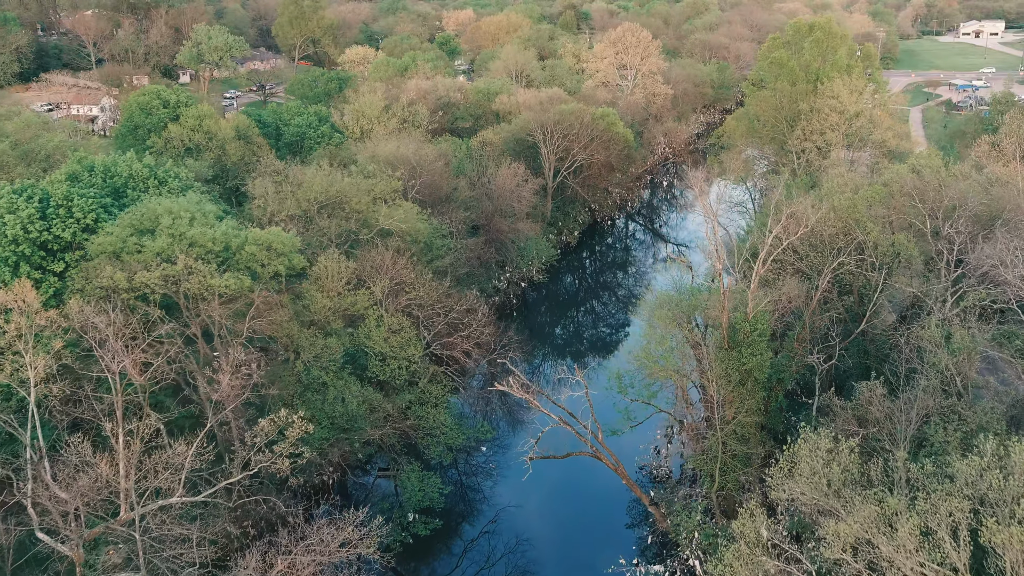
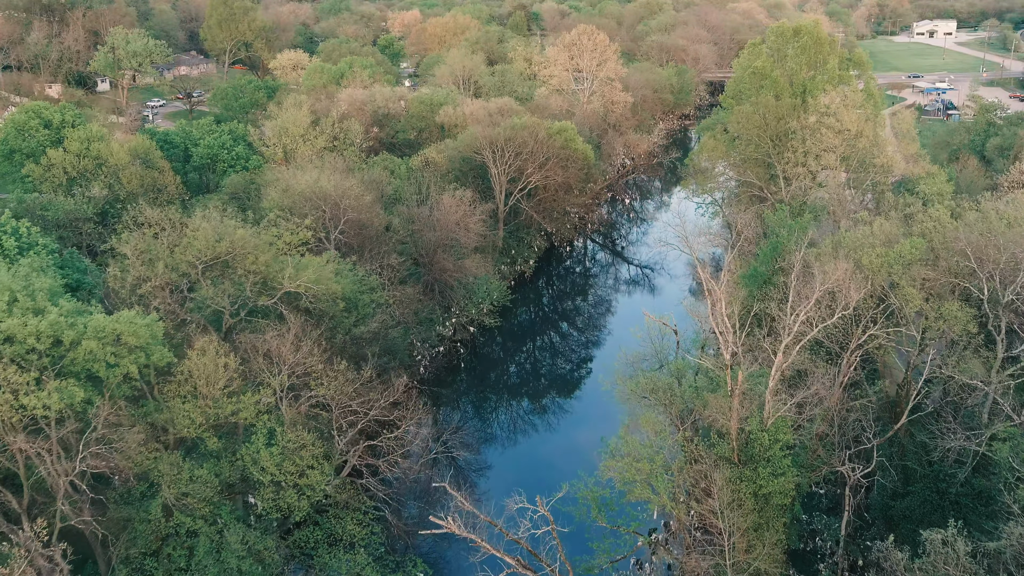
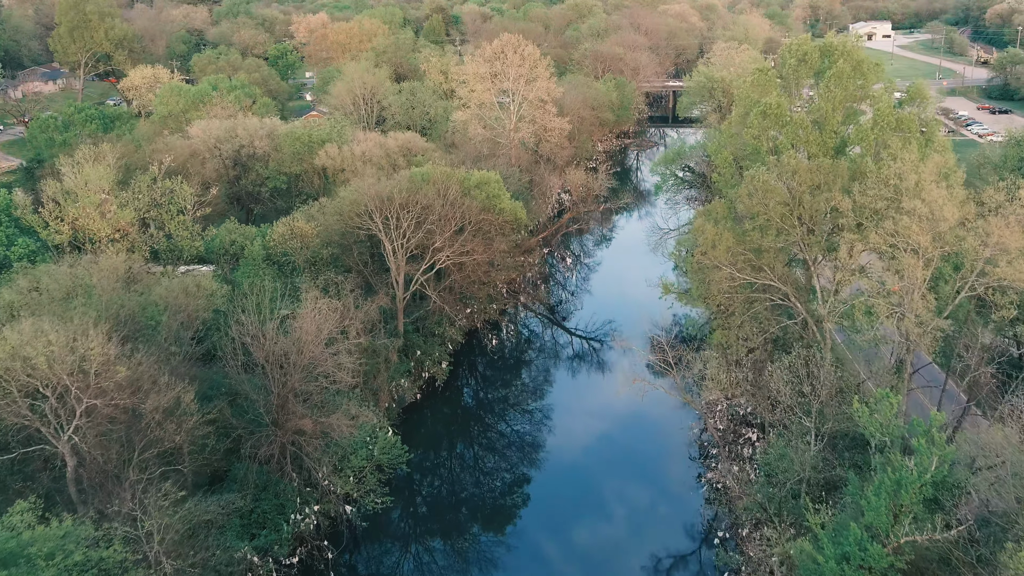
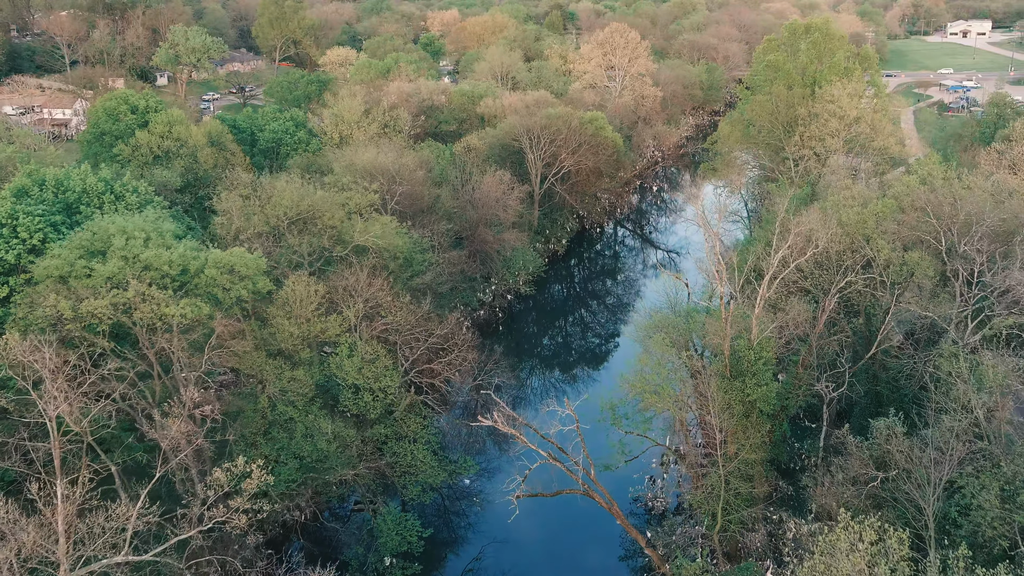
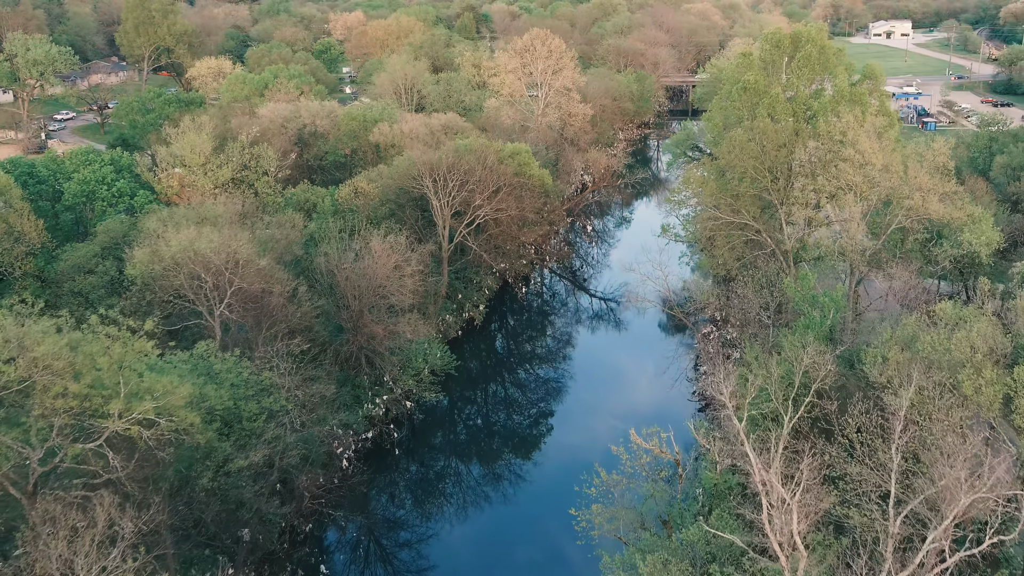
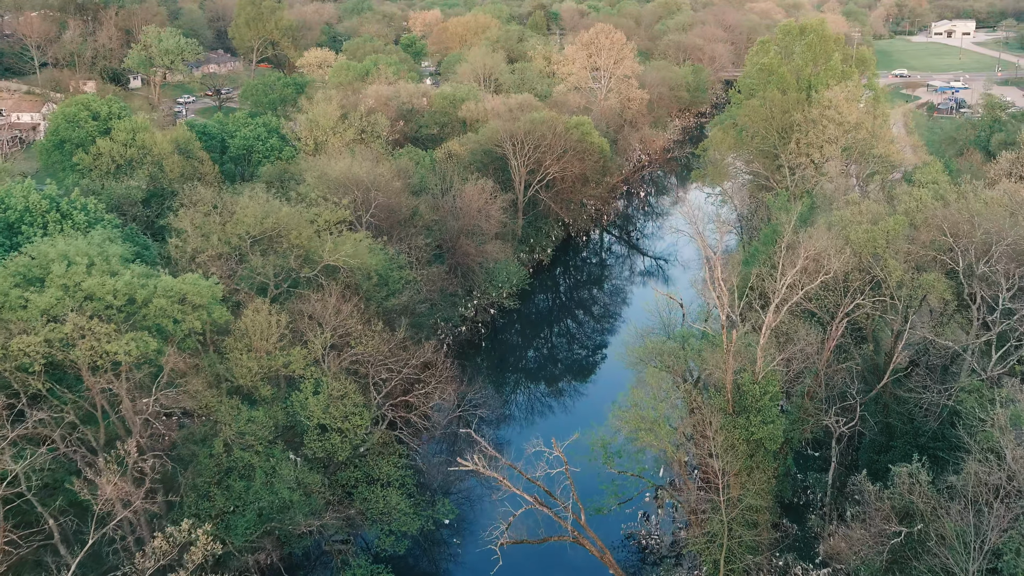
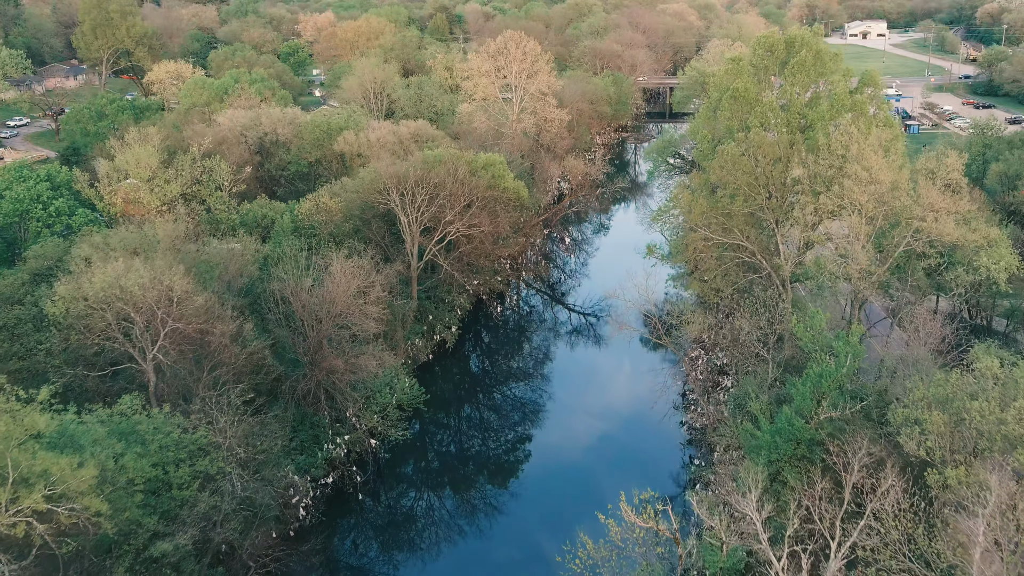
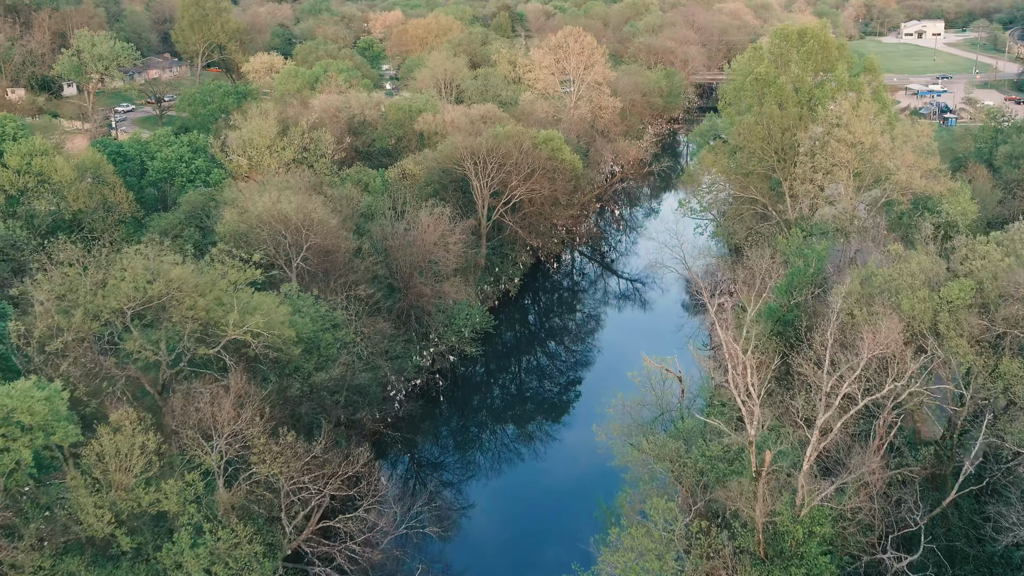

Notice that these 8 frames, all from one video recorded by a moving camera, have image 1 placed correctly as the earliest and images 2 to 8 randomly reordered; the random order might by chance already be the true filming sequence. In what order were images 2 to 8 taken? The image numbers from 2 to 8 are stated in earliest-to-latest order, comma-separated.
4, 6, 2, 8, 5, 7, 3
